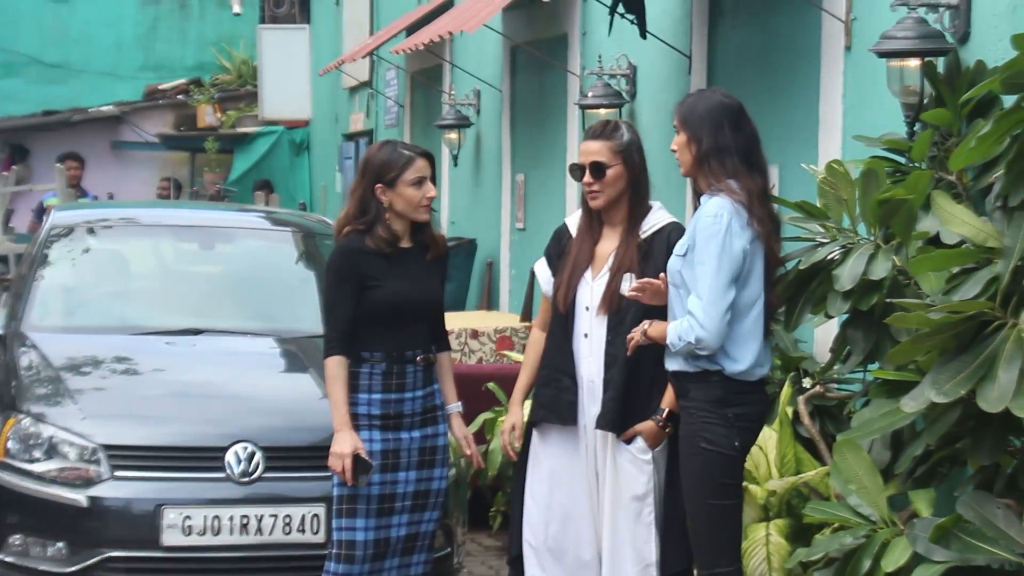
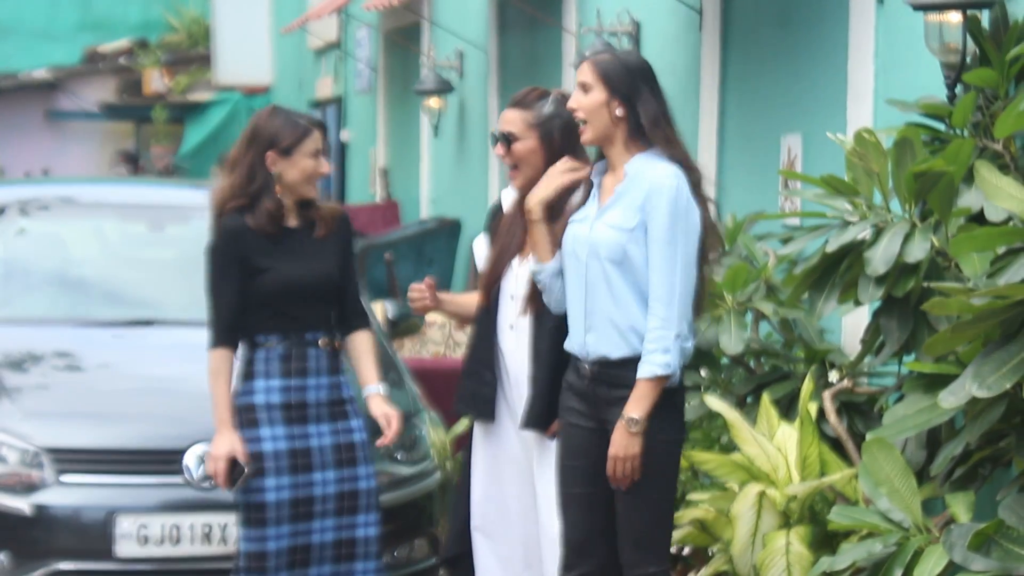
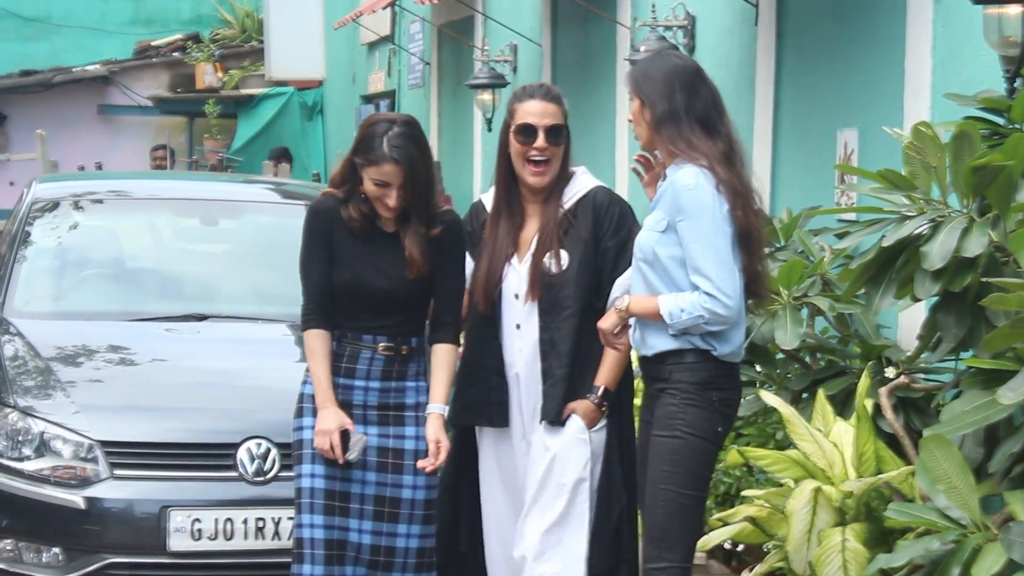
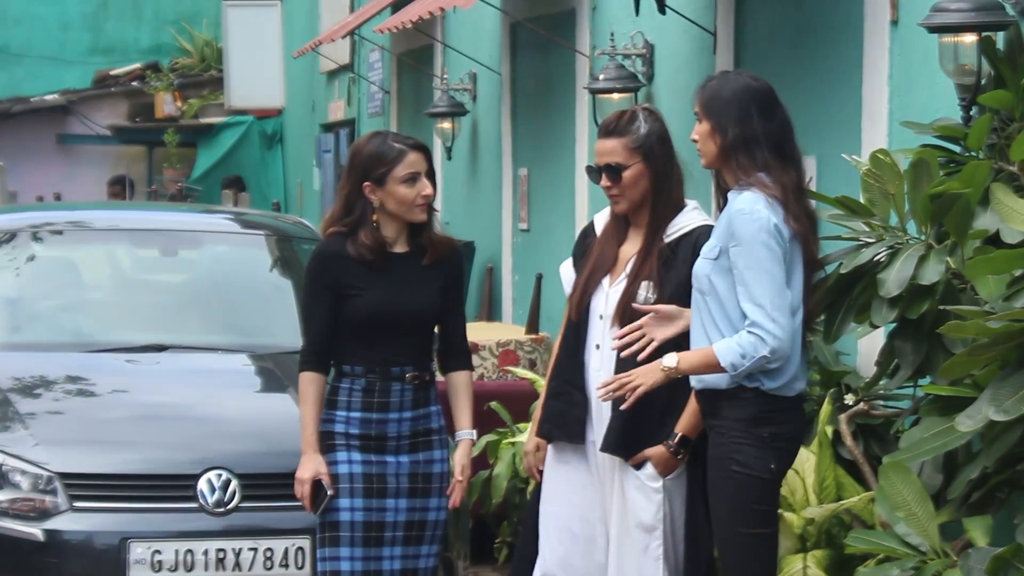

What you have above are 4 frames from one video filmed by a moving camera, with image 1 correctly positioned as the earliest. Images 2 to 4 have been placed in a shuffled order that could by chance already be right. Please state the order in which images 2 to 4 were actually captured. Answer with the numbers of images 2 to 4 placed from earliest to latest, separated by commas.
4, 2, 3
